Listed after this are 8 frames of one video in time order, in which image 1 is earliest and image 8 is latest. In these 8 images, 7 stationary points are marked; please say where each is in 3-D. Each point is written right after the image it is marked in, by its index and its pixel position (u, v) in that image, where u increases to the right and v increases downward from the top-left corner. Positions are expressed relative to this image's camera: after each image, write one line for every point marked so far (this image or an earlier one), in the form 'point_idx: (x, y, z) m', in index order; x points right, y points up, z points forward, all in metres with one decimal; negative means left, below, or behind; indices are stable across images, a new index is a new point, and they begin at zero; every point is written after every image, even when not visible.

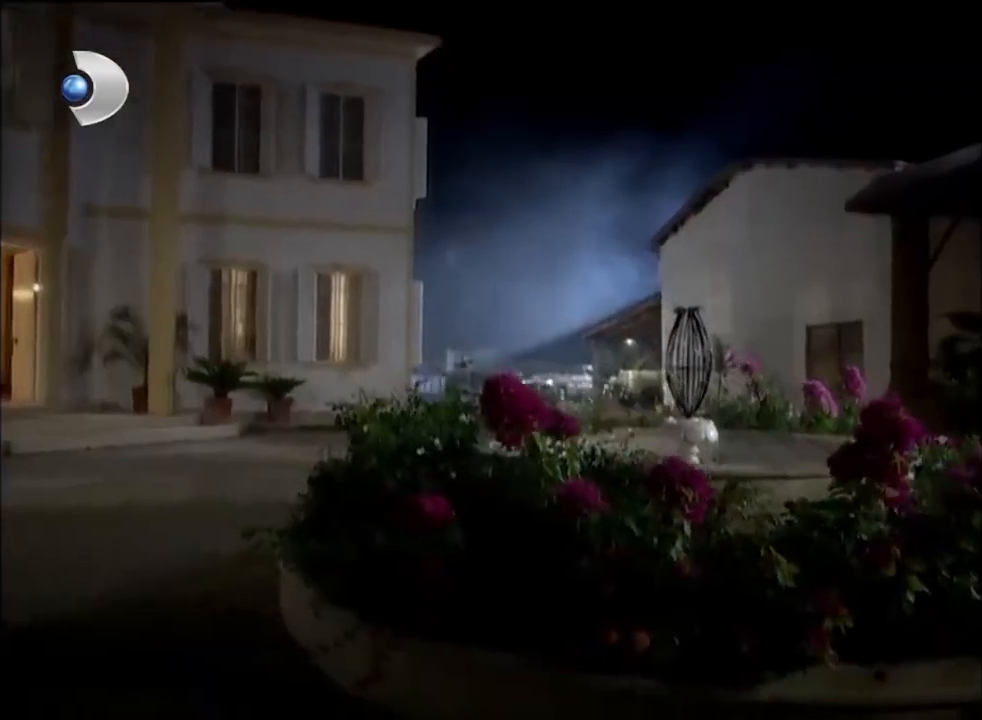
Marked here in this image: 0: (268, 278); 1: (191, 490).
0: (-3.2, +1.2, +15.9) m
1: (-2.5, -1.1, +8.8) m
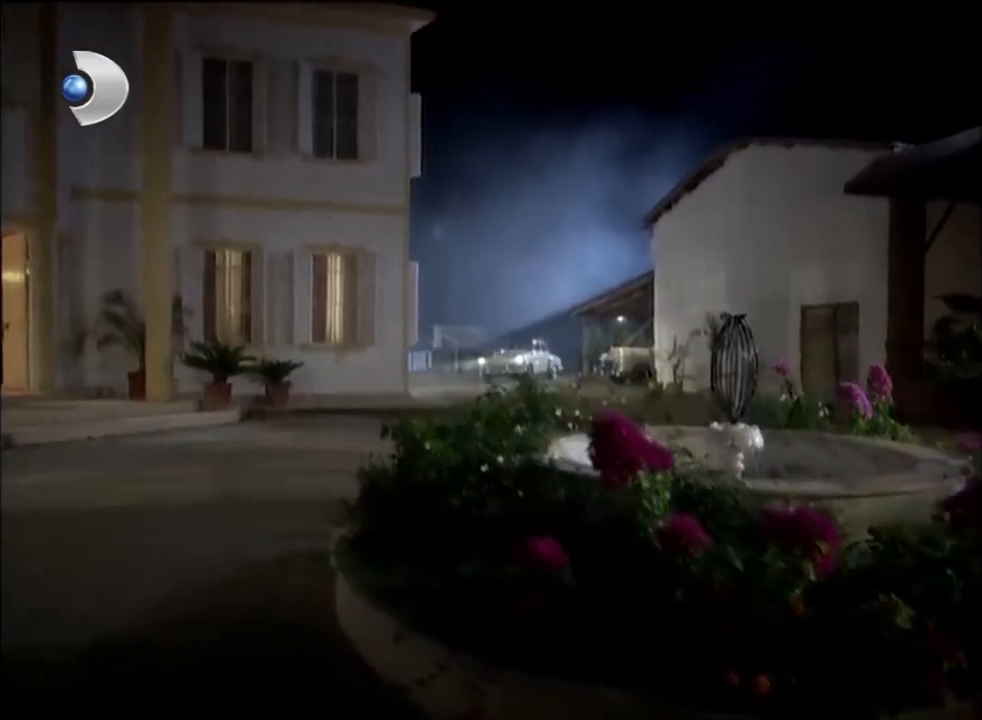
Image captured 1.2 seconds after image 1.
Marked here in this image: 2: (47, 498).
0: (-3.3, +1.4, +15.8) m
1: (-2.3, -1.0, +8.8) m
2: (-3.3, -1.0, +8.3) m
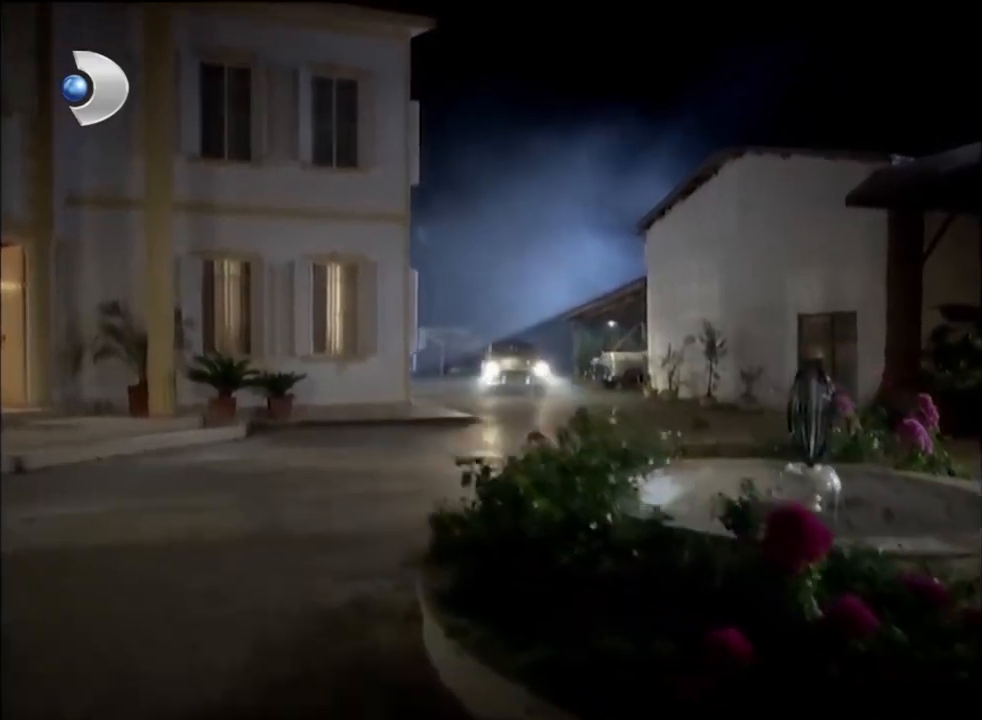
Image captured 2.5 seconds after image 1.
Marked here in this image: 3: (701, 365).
0: (-3.2, +1.3, +15.6) m
1: (-2.0, -1.2, +8.7) m
2: (-3.0, -1.3, +8.2) m
3: (+3.6, -0.1, +18.9) m
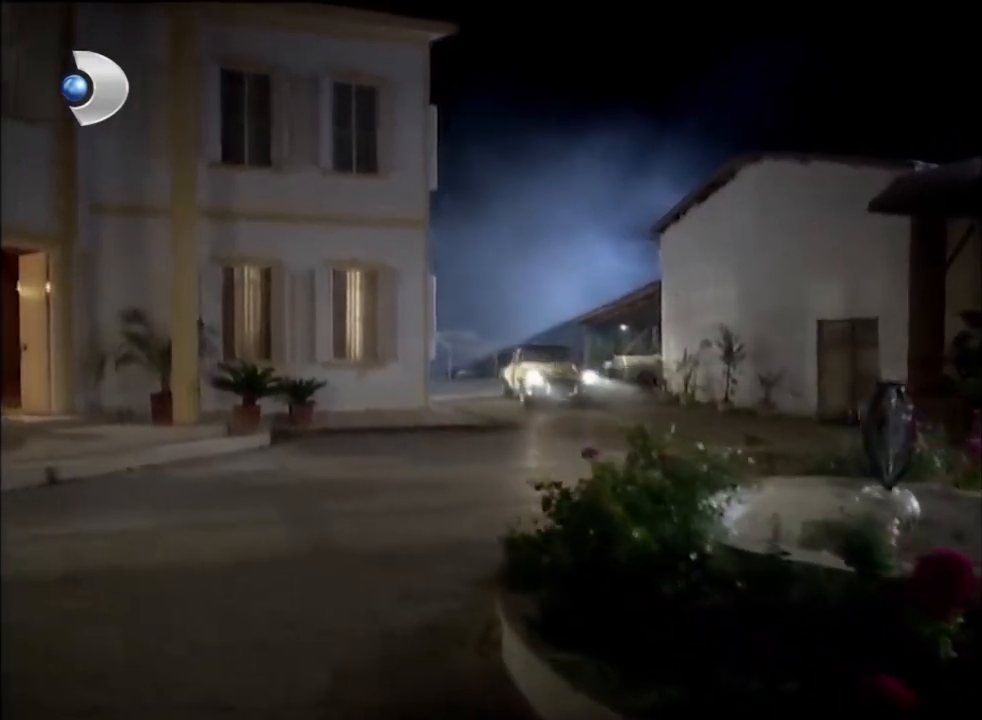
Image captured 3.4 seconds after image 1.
0: (-2.9, +1.2, +15.5) m
1: (-1.7, -1.3, +8.6) m
2: (-2.6, -1.4, +8.1) m
3: (+3.9, -0.2, +18.9) m
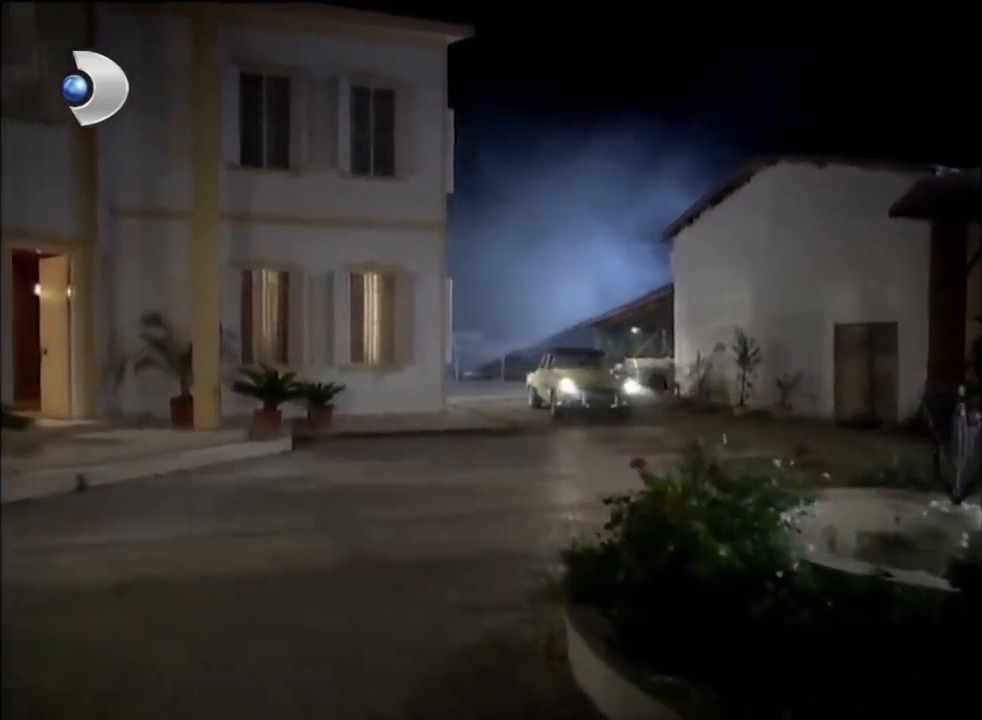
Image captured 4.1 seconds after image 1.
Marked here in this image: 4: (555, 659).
0: (-2.7, +1.1, +15.5) m
1: (-1.3, -1.4, +8.6) m
2: (-2.3, -1.4, +8.1) m
3: (+4.1, -0.2, +18.9) m
4: (+0.3, -1.5, +5.7) m
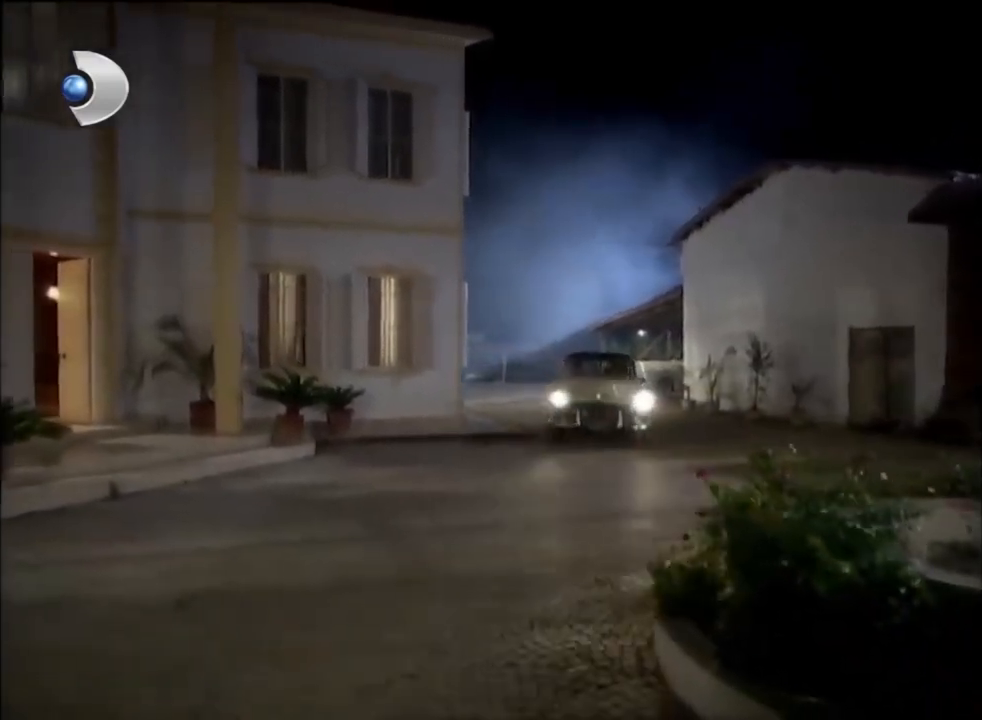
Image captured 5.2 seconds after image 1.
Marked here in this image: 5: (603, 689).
0: (-2.4, +1.1, +15.4) m
1: (-0.9, -1.5, +8.5) m
2: (-1.9, -1.5, +8.0) m
3: (+4.3, -0.3, +18.9) m
4: (+0.8, -1.6, +5.7) m
5: (+0.6, -1.6, +5.5) m
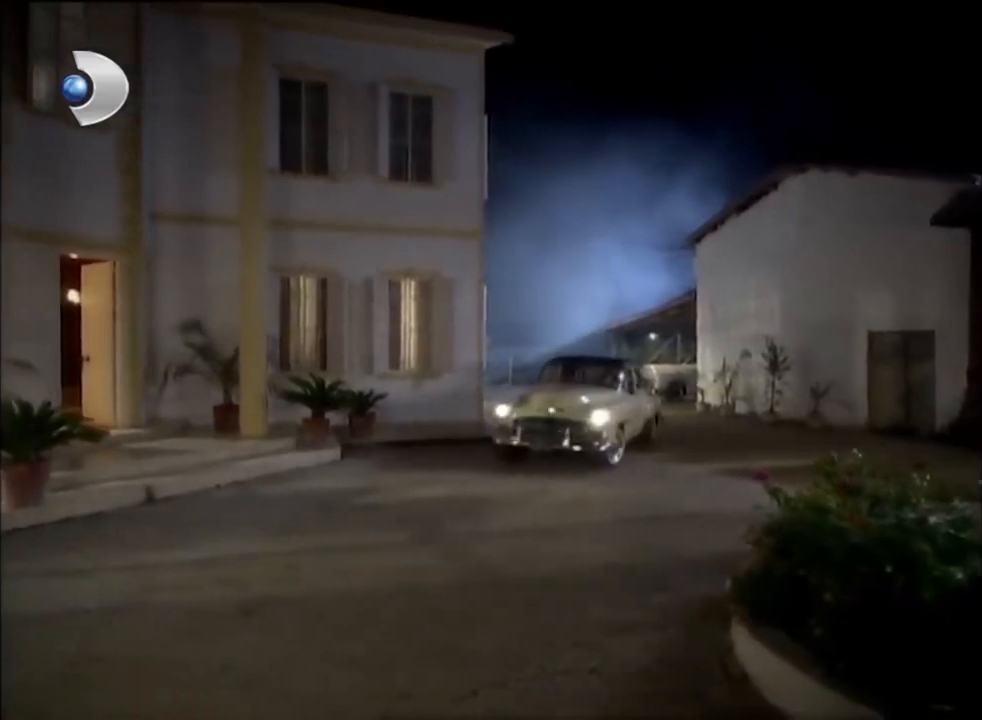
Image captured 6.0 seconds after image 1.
0: (-2.1, +1.0, +15.3) m
1: (-0.5, -1.5, +8.4) m
2: (-1.5, -1.5, +7.9) m
3: (+4.6, -0.3, +18.9) m
4: (+1.2, -1.6, +5.6) m
5: (+1.0, -1.6, +5.4) m
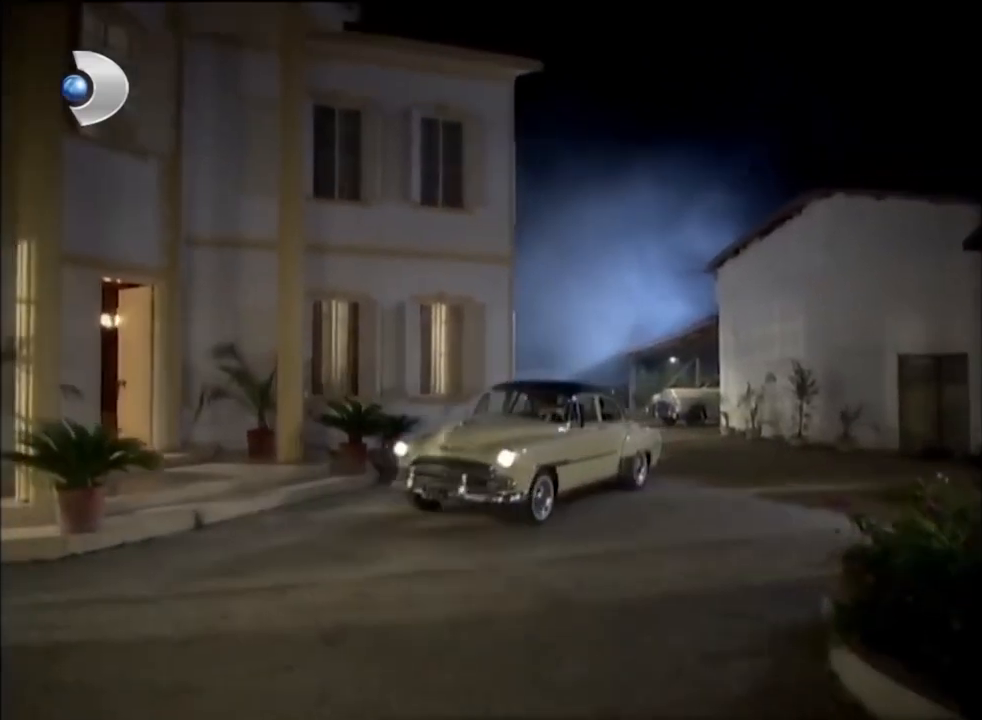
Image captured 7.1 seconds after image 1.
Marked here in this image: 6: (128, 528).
0: (-1.6, +0.7, +15.3) m
1: (0.0, -1.7, +8.3) m
2: (-1.0, -1.7, +7.8) m
3: (+5.0, -0.7, +18.9) m
4: (+1.8, -1.7, +5.6) m
5: (+1.5, -1.8, +5.4) m
6: (-3.2, -1.5, +9.8) m
